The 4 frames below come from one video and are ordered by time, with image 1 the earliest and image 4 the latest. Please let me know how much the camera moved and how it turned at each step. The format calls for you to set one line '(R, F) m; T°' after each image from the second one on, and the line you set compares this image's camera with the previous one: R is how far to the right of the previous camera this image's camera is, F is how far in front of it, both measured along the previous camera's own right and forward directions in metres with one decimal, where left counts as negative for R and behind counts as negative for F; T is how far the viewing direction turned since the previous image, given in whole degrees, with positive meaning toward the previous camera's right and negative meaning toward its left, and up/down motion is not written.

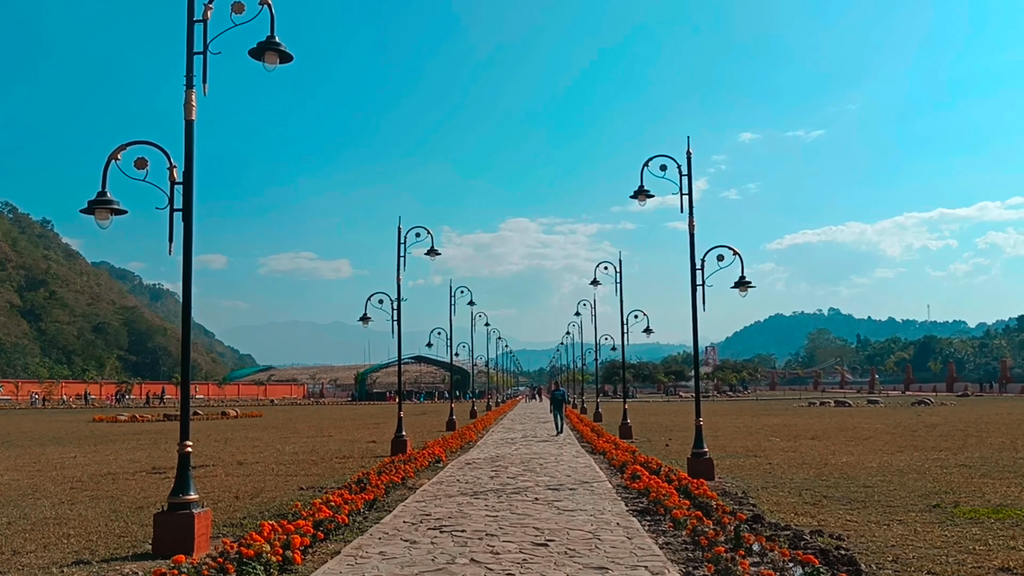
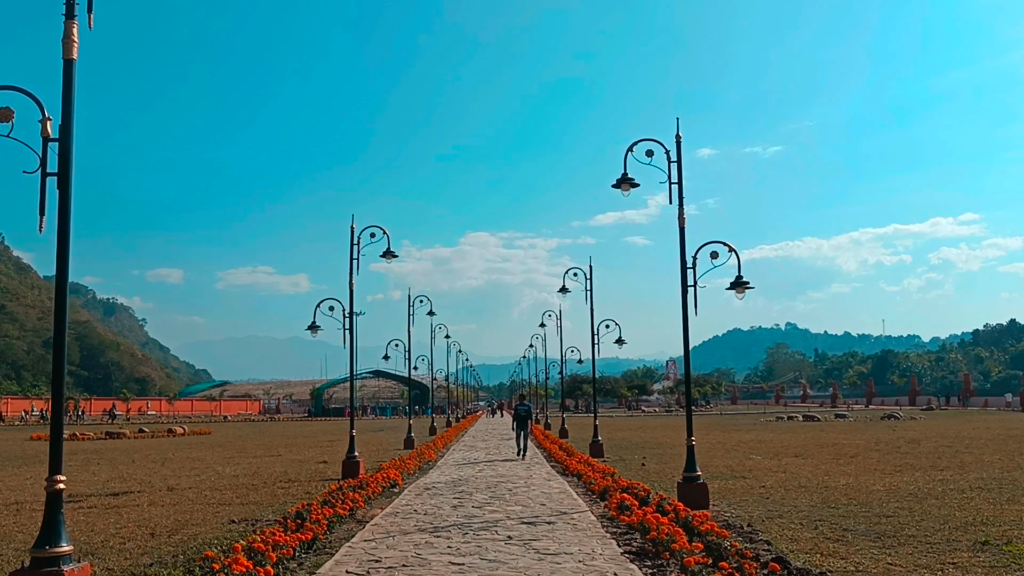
(-0.1, +2.0) m; +2°
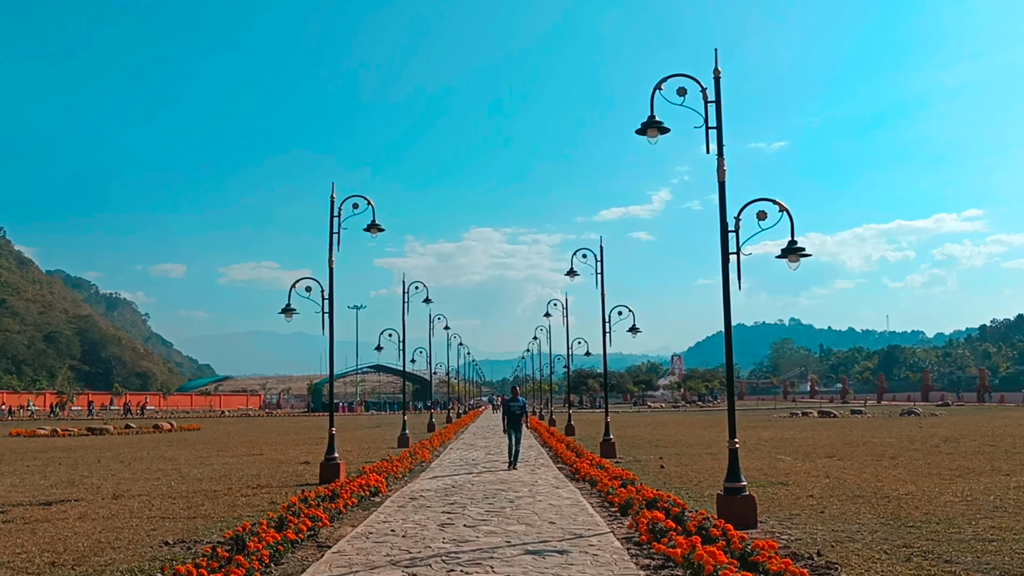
(0.0, +2.6) m; 0°
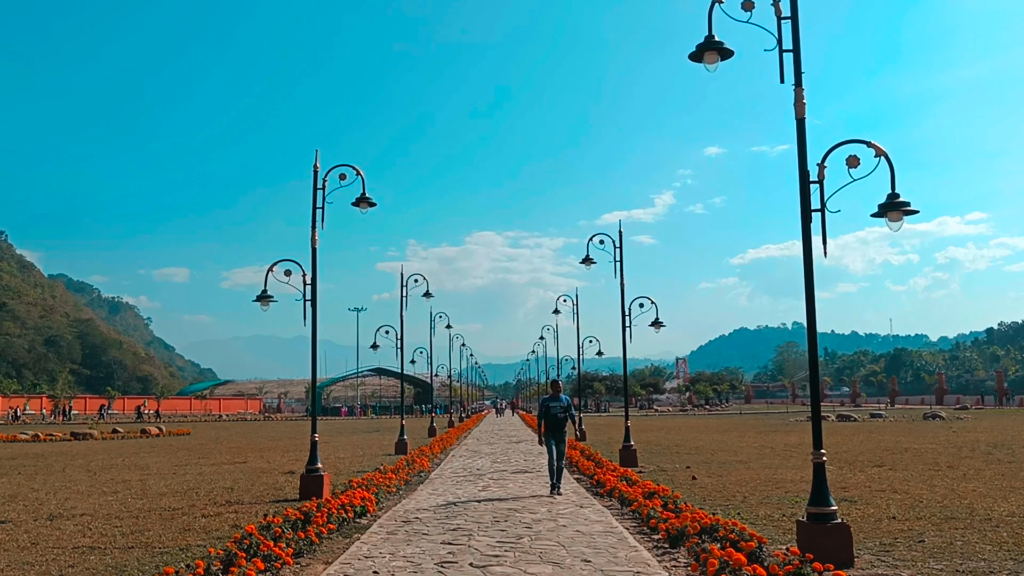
(-0.2, +2.5) m; 0°
